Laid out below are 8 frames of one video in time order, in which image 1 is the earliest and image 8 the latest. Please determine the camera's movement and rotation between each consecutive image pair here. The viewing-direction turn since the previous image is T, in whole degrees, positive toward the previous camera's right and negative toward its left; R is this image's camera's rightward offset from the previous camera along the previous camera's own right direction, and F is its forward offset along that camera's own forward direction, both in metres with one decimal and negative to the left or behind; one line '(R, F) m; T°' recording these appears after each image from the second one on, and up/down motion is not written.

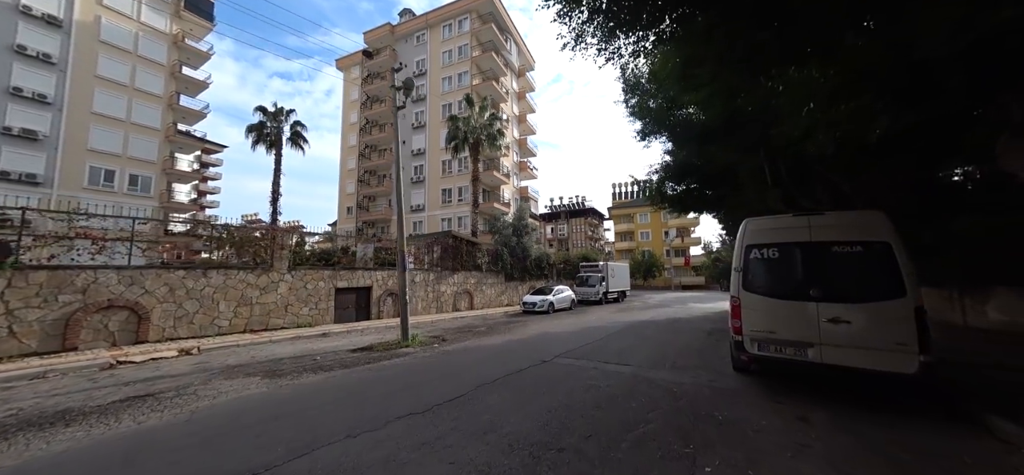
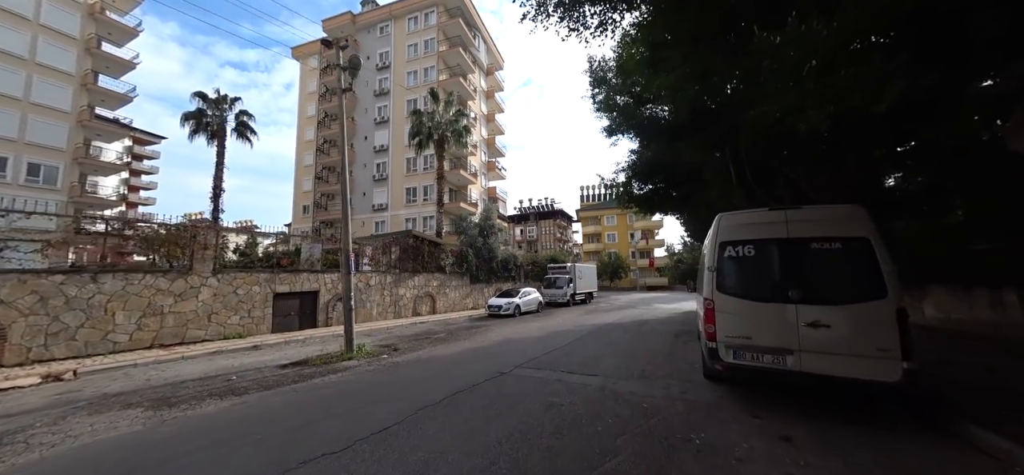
(+0.3, +0.8) m; +5°
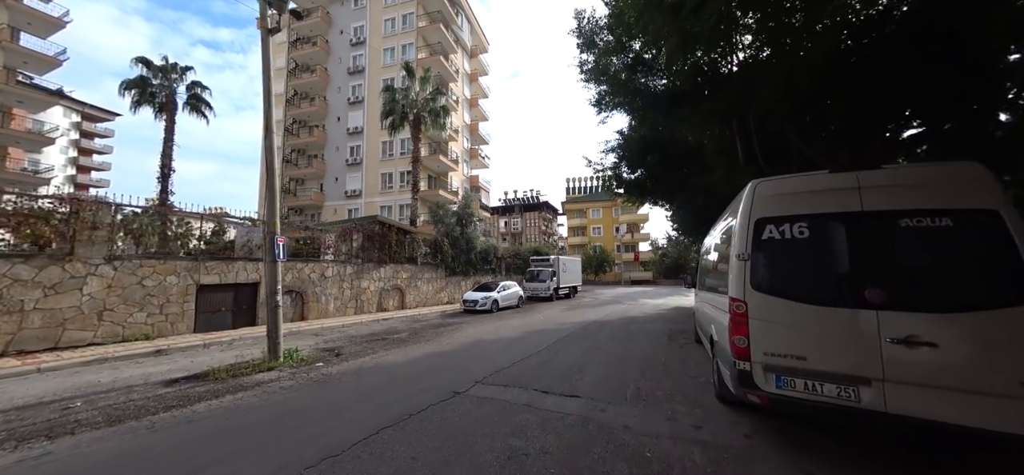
(+0.4, +1.7) m; +2°
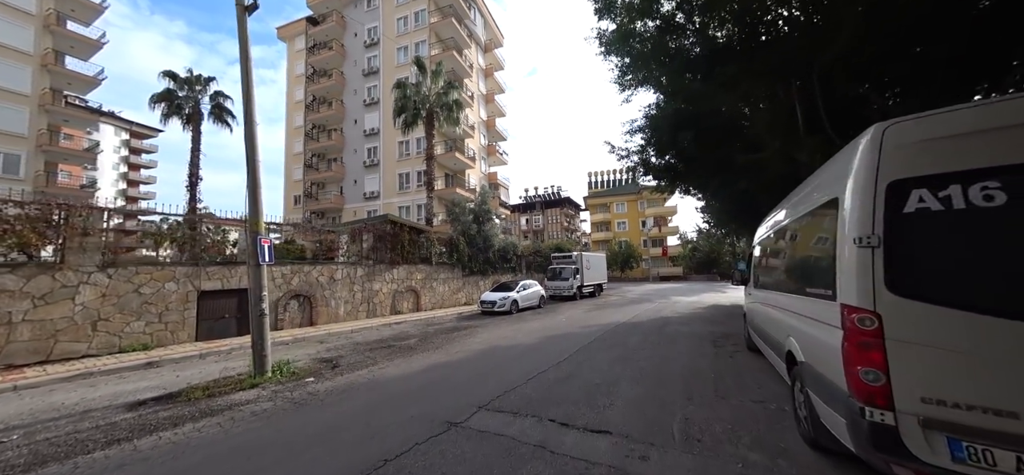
(+0.2, +1.1) m; -4°
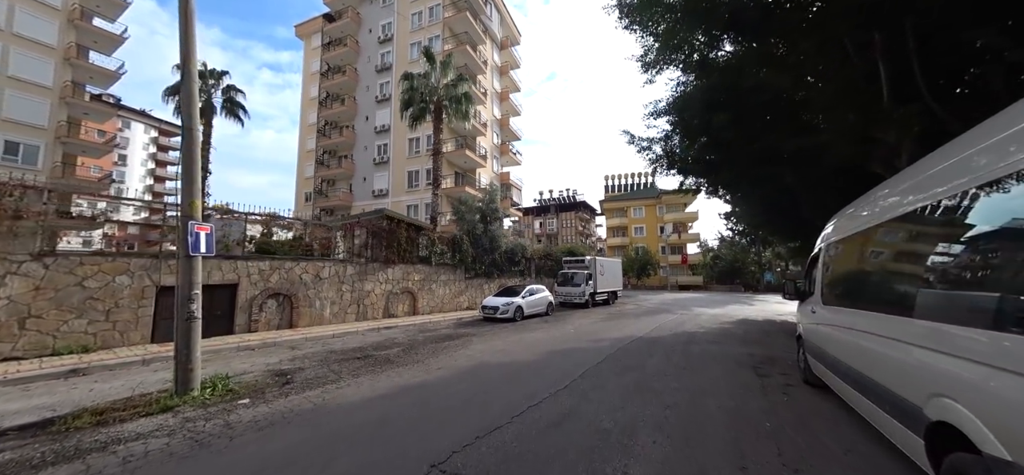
(+0.4, +1.5) m; -2°
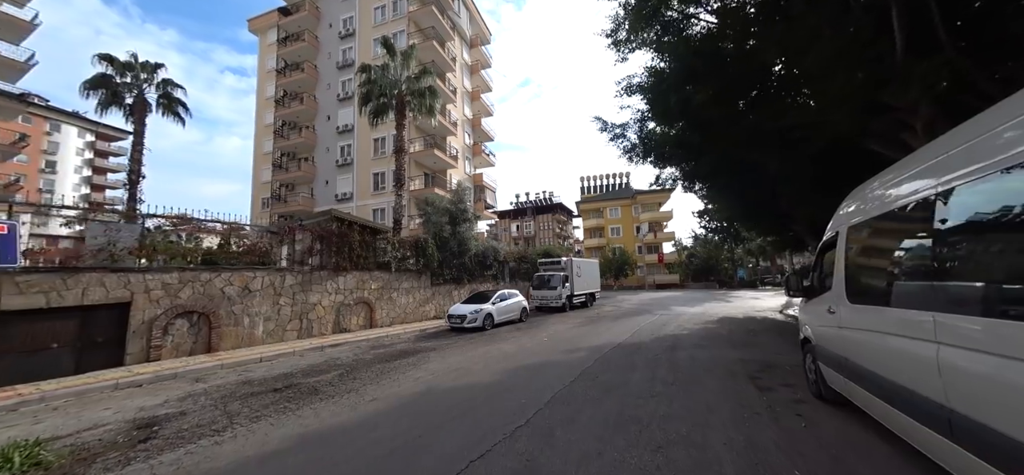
(+0.5, +1.4) m; +3°
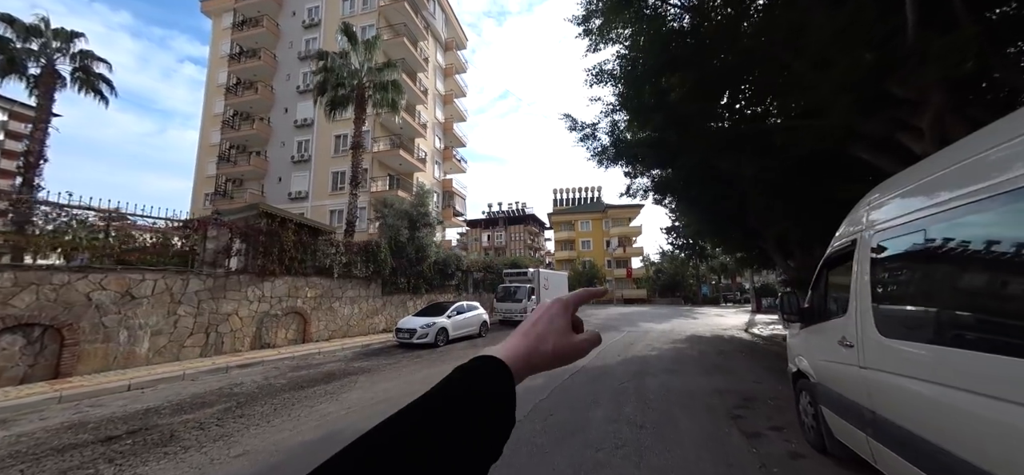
(+0.5, +1.4) m; +4°
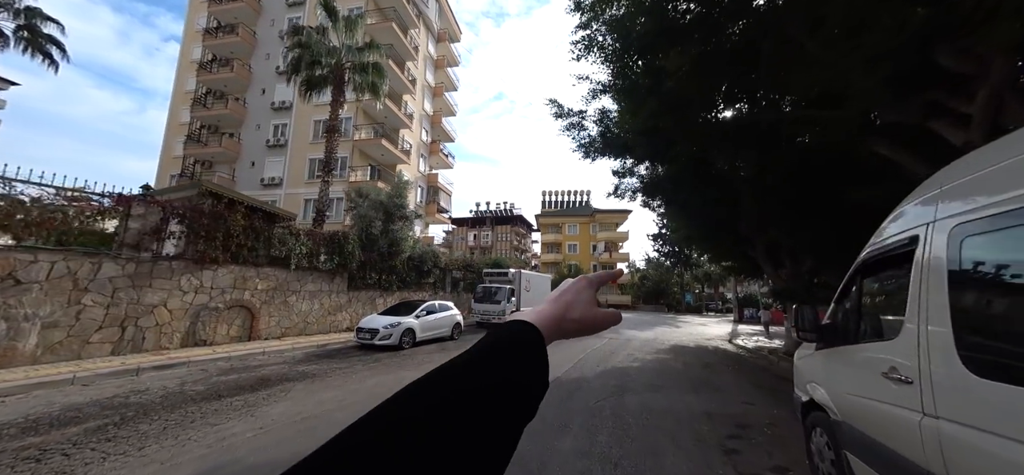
(+0.4, +1.1) m; +2°
